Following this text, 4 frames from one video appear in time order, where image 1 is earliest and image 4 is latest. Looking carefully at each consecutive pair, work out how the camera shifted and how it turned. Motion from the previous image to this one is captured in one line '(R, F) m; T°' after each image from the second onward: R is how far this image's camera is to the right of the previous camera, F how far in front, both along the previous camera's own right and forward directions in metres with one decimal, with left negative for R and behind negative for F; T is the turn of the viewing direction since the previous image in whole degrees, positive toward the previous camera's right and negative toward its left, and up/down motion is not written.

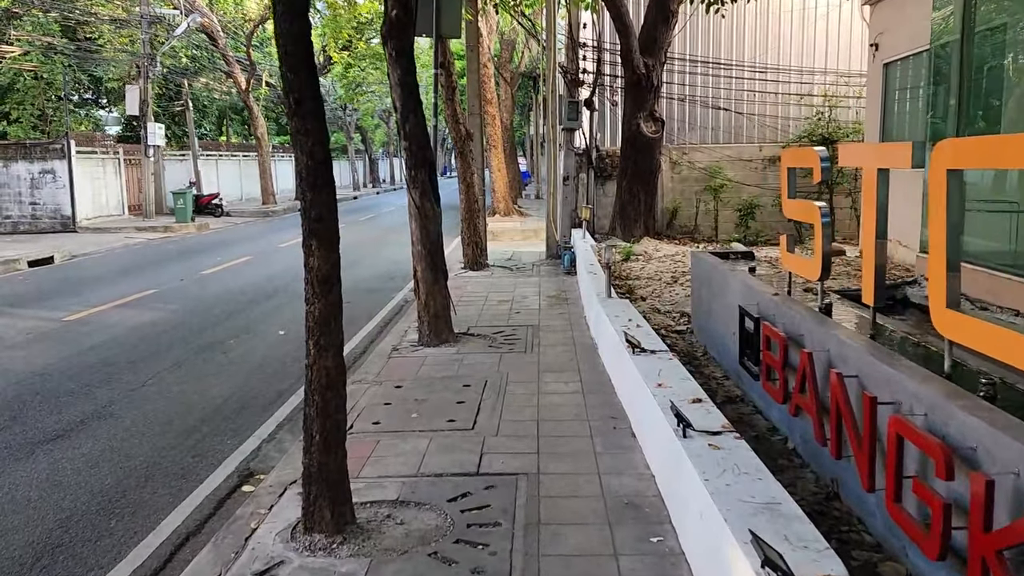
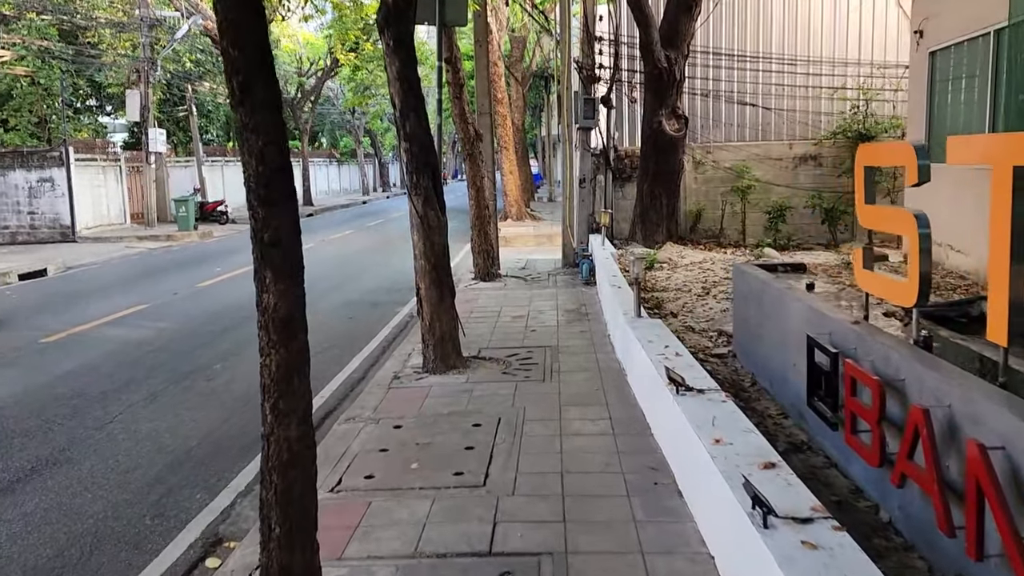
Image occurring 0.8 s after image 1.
(0.0, +0.9) m; -1°
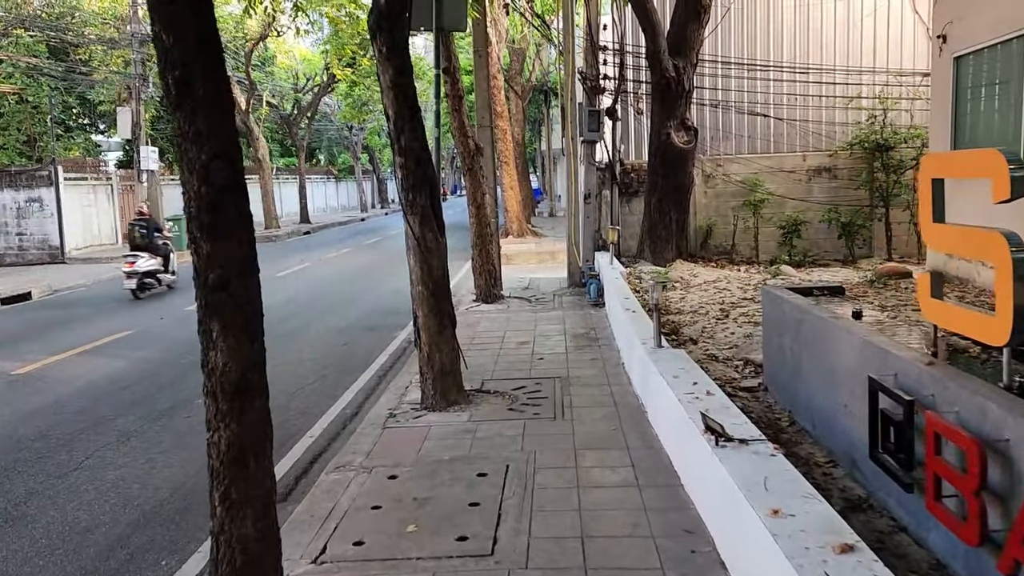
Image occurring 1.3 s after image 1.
(0.0, +0.6) m; 0°
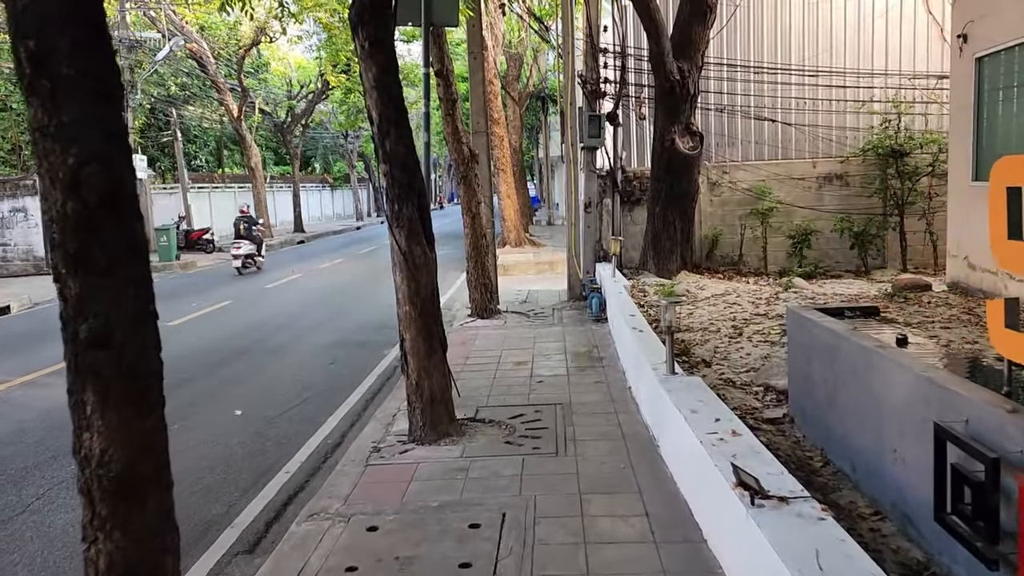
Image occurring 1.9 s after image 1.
(0.0, +0.6) m; 0°
